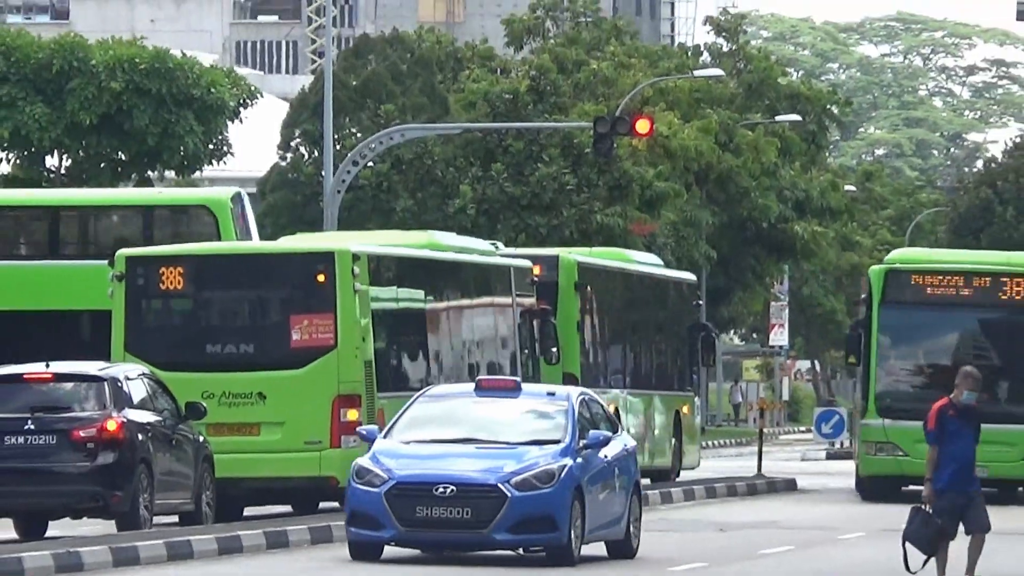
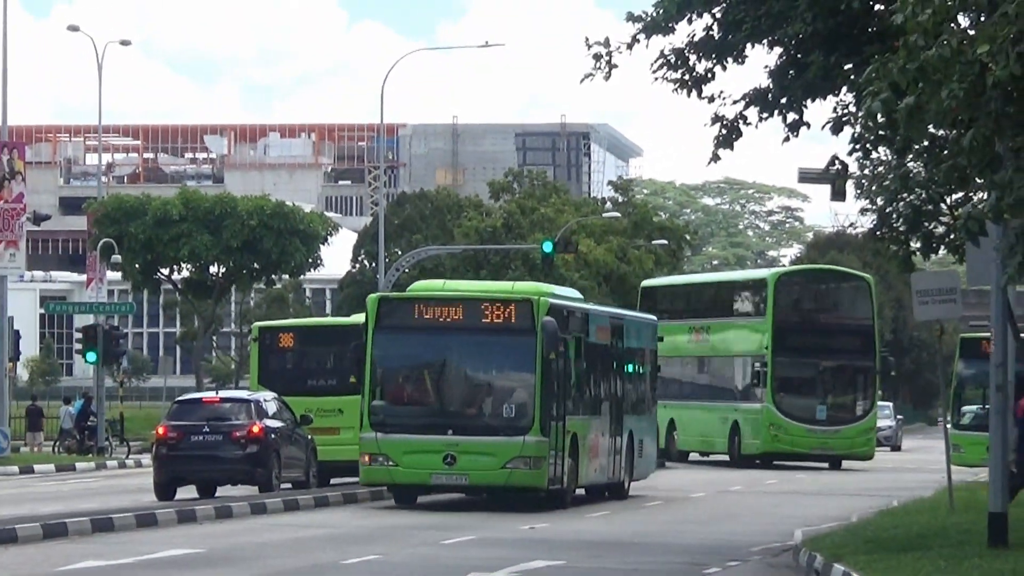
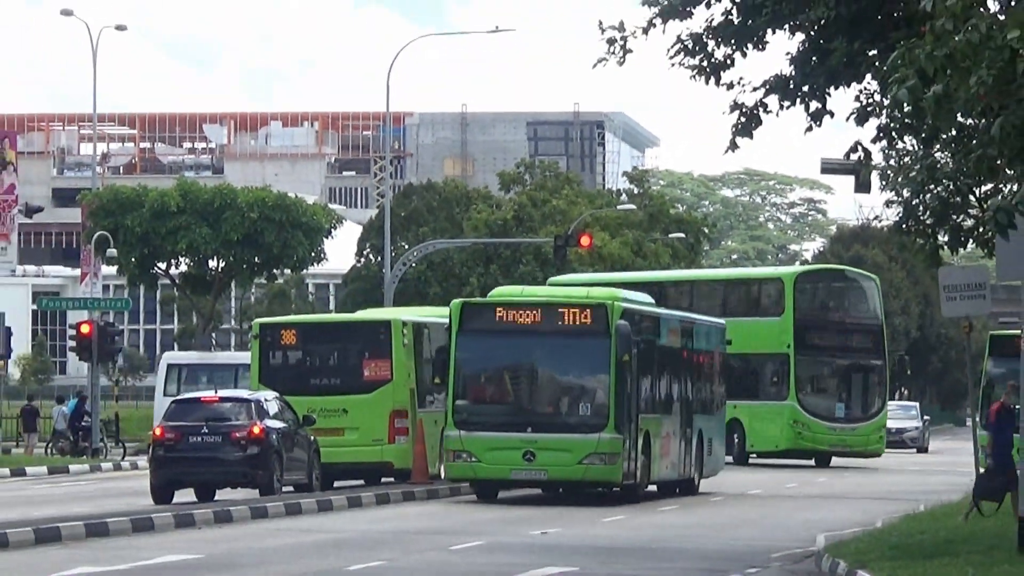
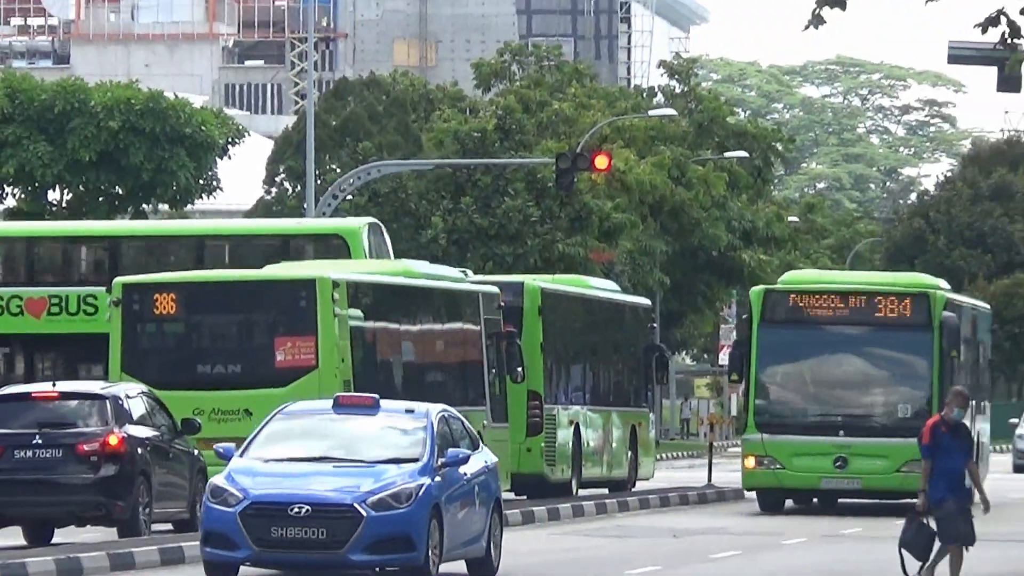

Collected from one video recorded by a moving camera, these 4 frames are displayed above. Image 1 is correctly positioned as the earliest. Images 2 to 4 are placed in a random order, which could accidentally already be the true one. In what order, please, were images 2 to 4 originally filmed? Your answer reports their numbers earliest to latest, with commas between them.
4, 3, 2
